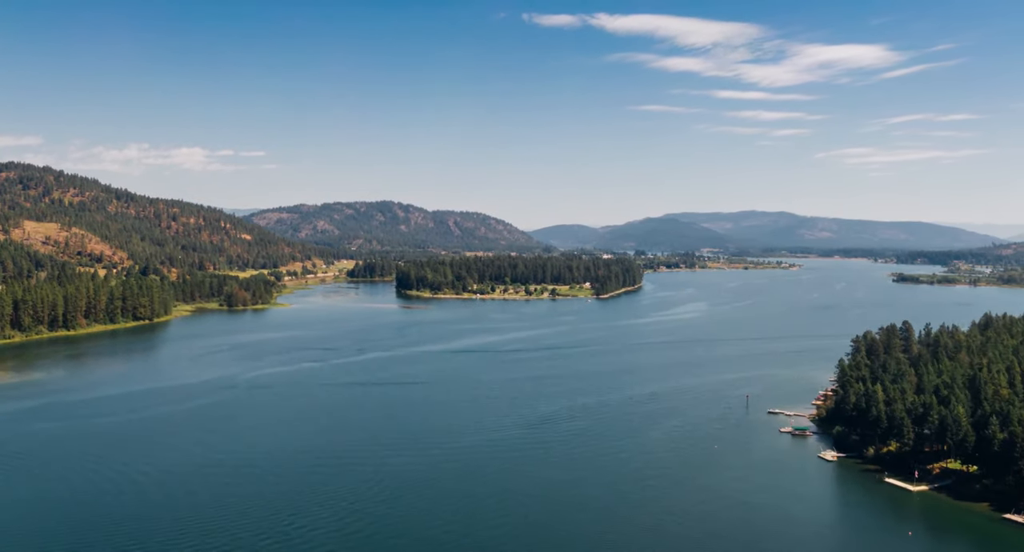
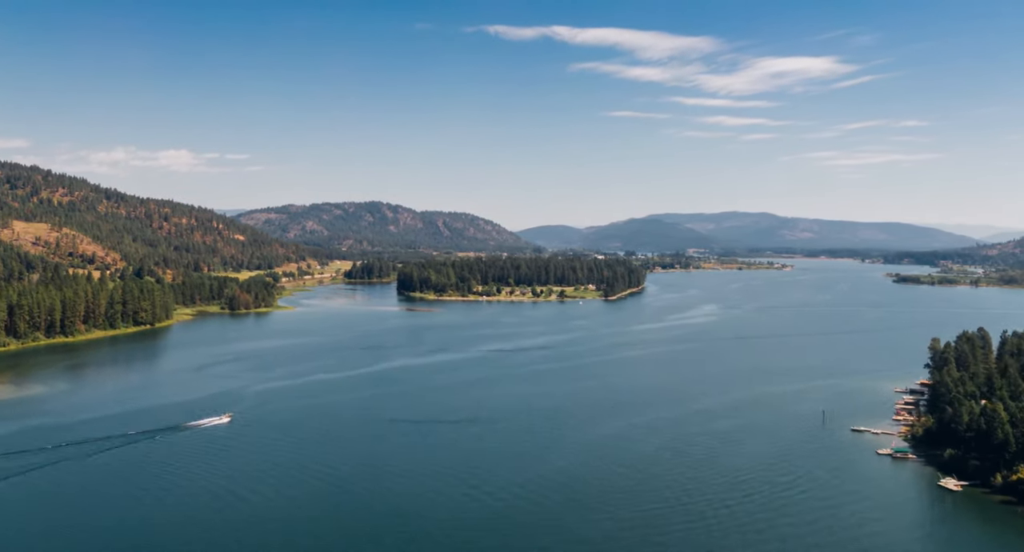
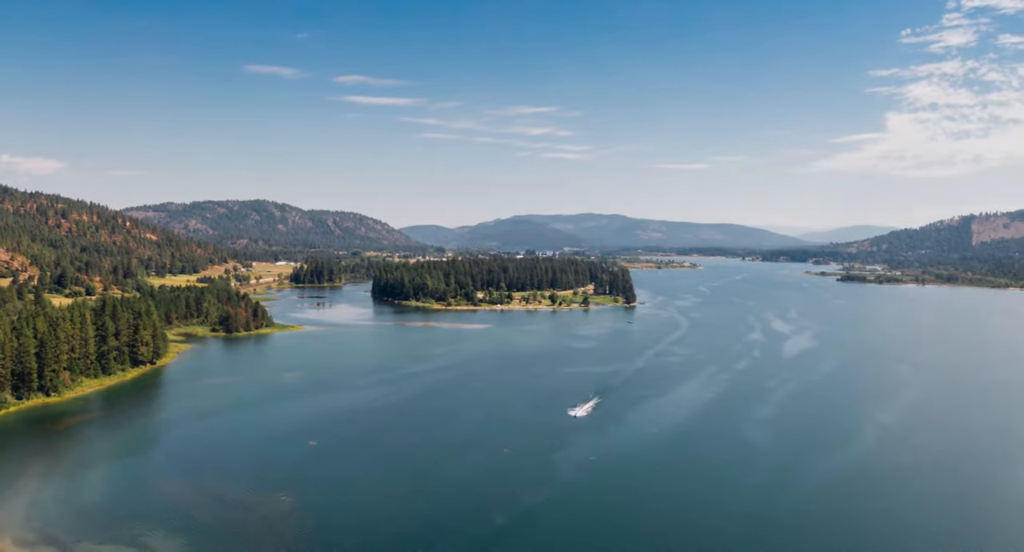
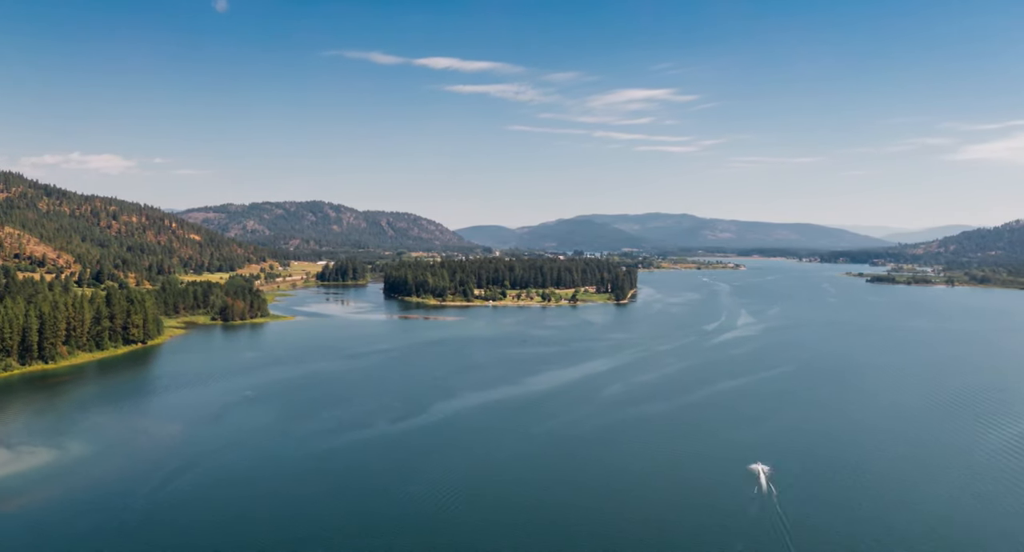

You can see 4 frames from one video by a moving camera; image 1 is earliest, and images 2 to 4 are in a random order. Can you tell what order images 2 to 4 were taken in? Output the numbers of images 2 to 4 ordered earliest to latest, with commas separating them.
2, 4, 3
